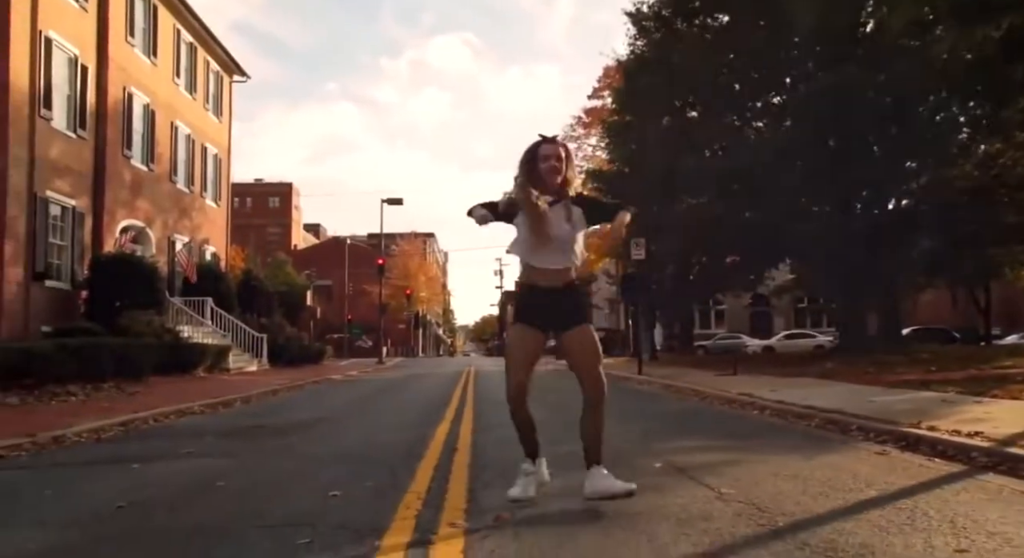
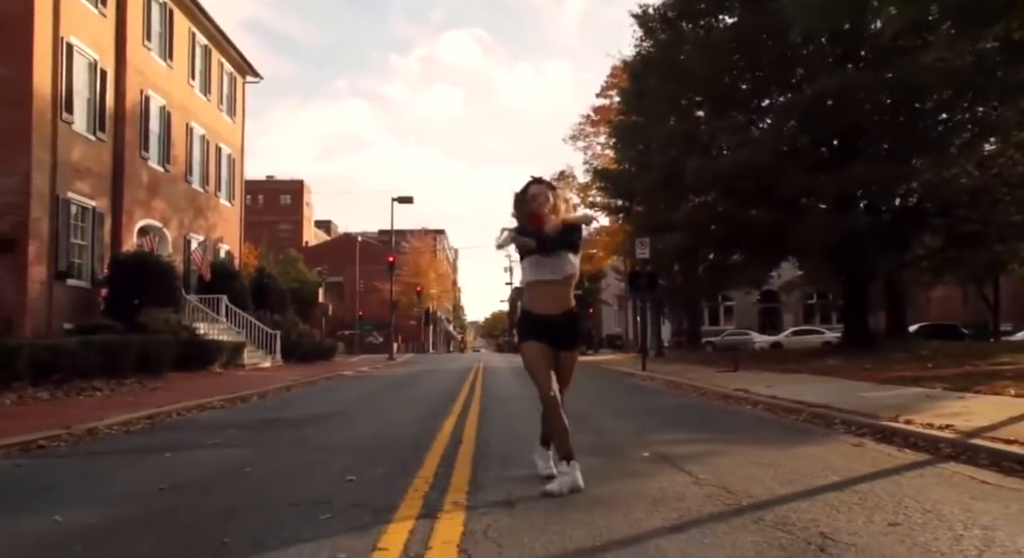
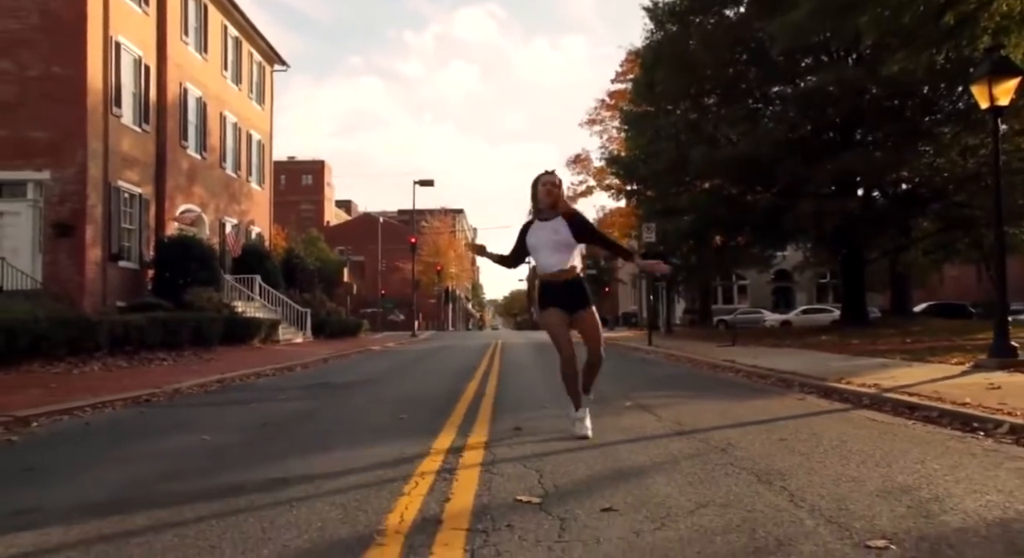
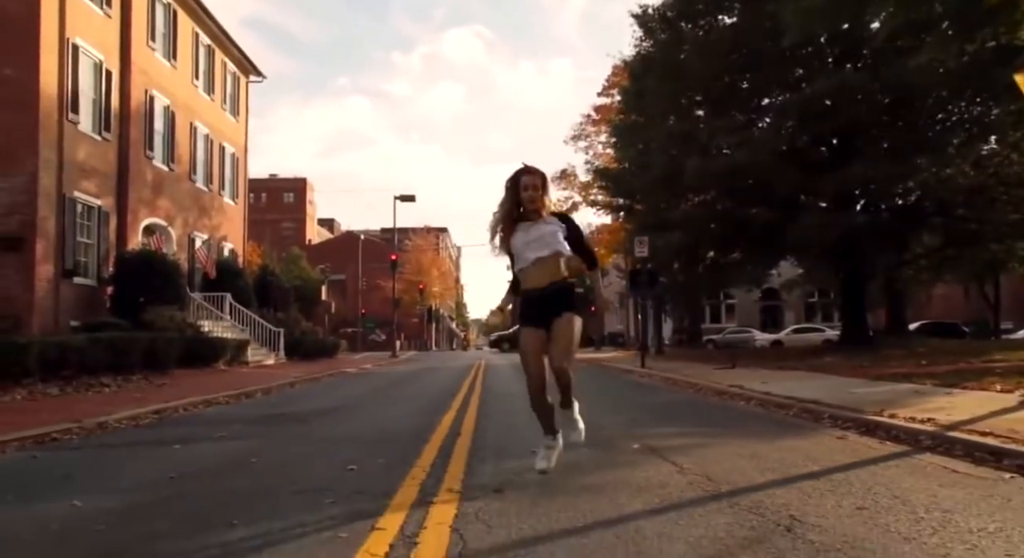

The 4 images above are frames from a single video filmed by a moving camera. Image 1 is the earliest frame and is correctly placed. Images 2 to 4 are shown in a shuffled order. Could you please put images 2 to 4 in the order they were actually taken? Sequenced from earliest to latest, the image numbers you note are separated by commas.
2, 4, 3
